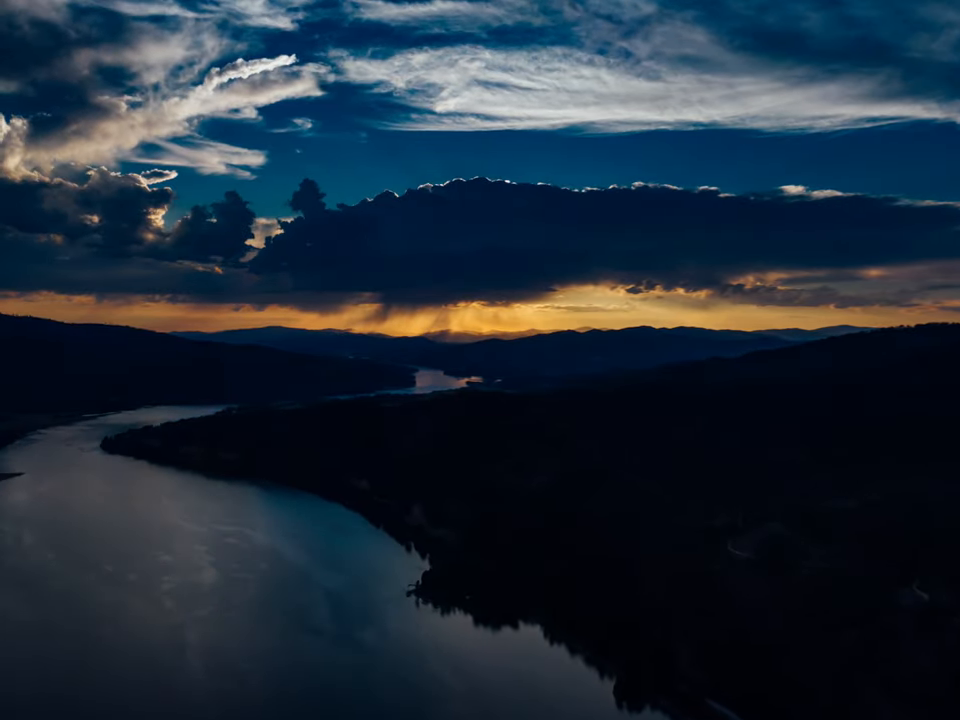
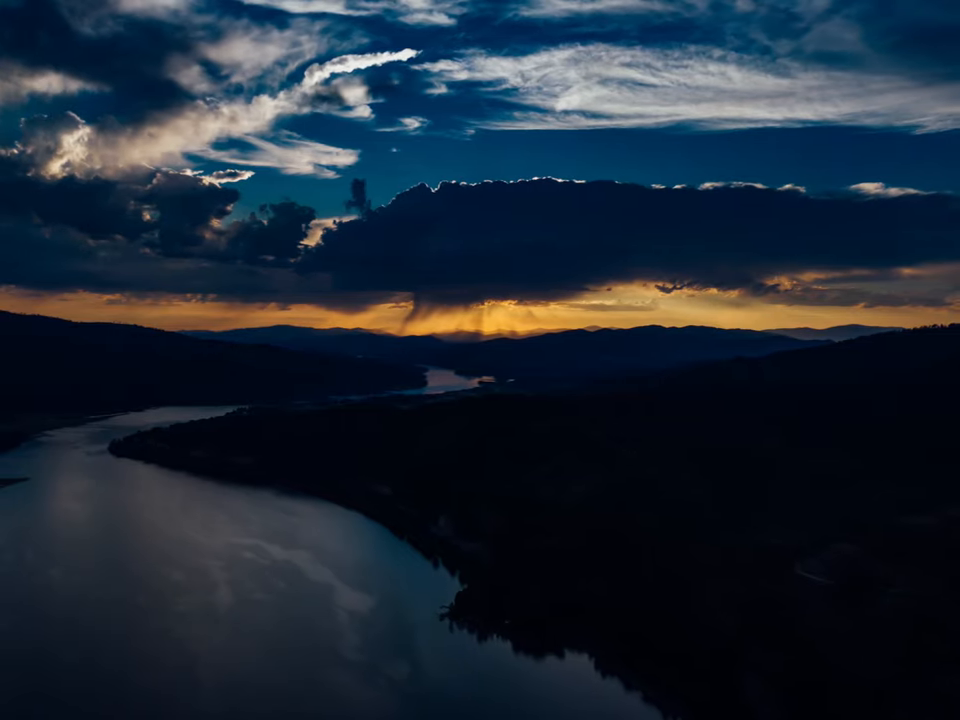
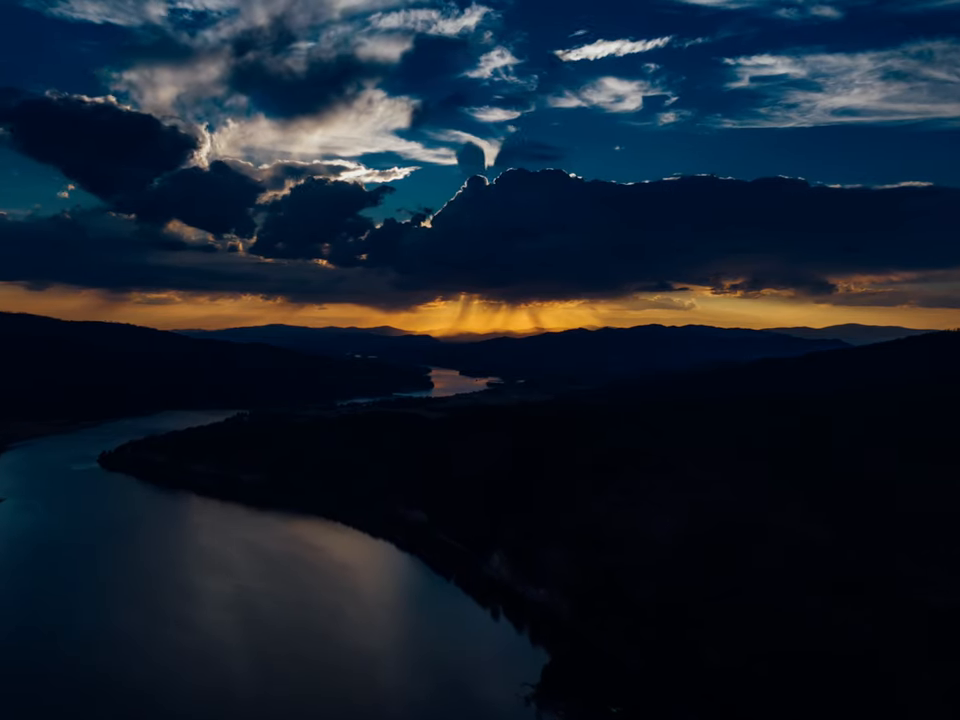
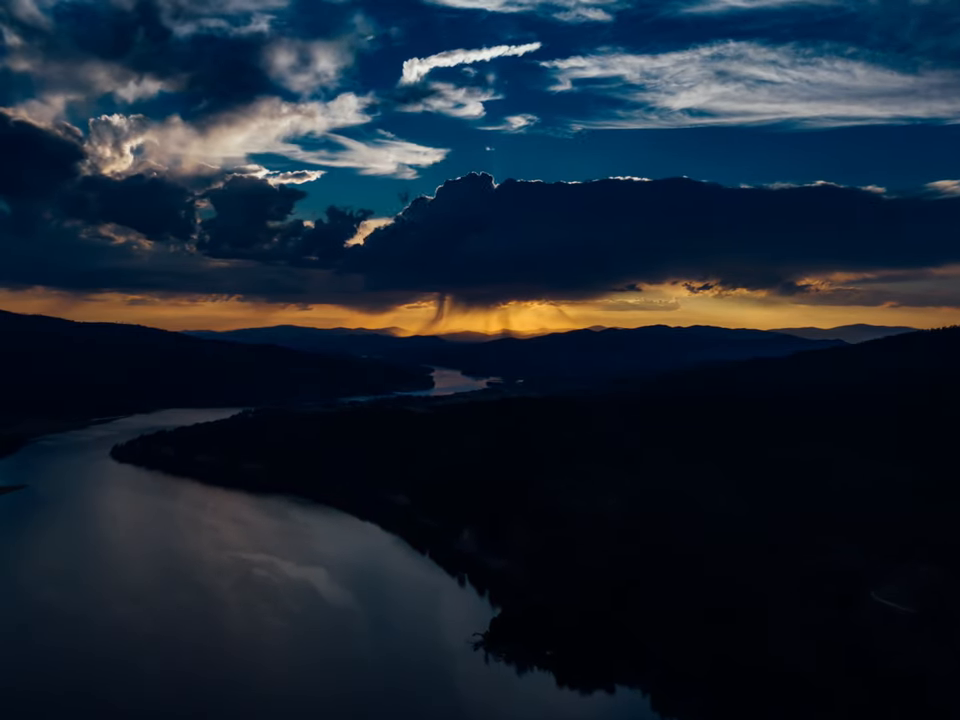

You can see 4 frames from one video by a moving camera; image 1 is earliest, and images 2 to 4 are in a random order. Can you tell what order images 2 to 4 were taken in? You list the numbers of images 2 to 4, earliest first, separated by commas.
2, 4, 3
